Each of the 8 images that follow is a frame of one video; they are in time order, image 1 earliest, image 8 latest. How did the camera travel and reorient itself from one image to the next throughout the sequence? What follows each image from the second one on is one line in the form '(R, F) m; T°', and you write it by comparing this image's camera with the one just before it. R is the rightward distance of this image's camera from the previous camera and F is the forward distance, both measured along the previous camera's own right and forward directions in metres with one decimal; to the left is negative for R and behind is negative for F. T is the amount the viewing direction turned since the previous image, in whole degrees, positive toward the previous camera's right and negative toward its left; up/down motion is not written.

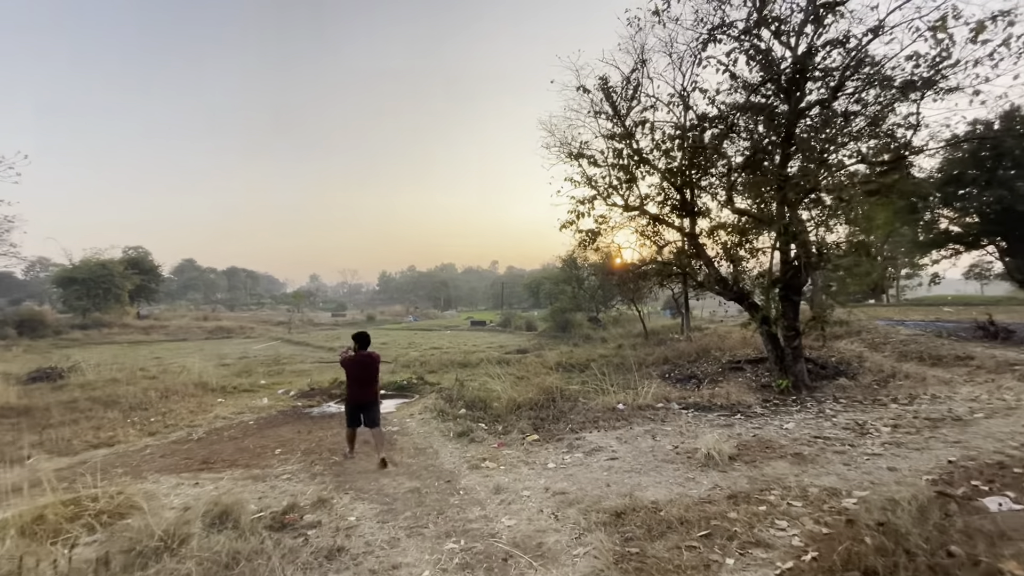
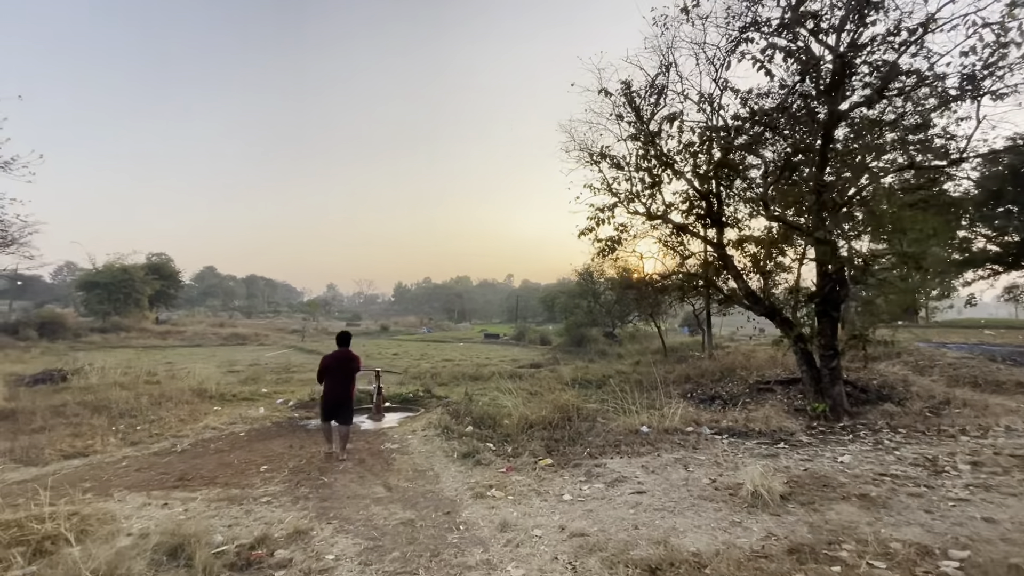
(0.0, +0.7) m; -2°
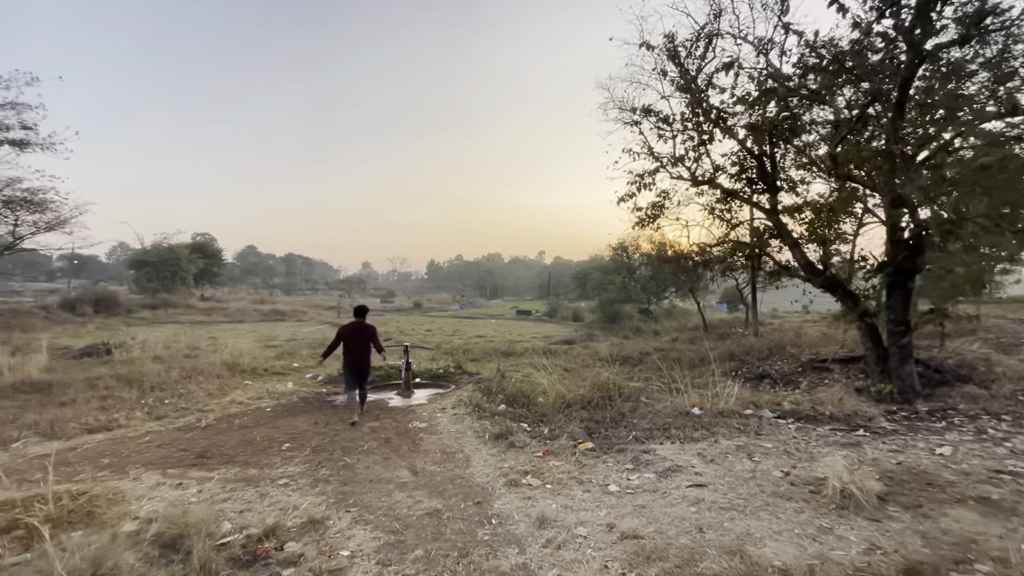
(-0.1, +0.6) m; -4°
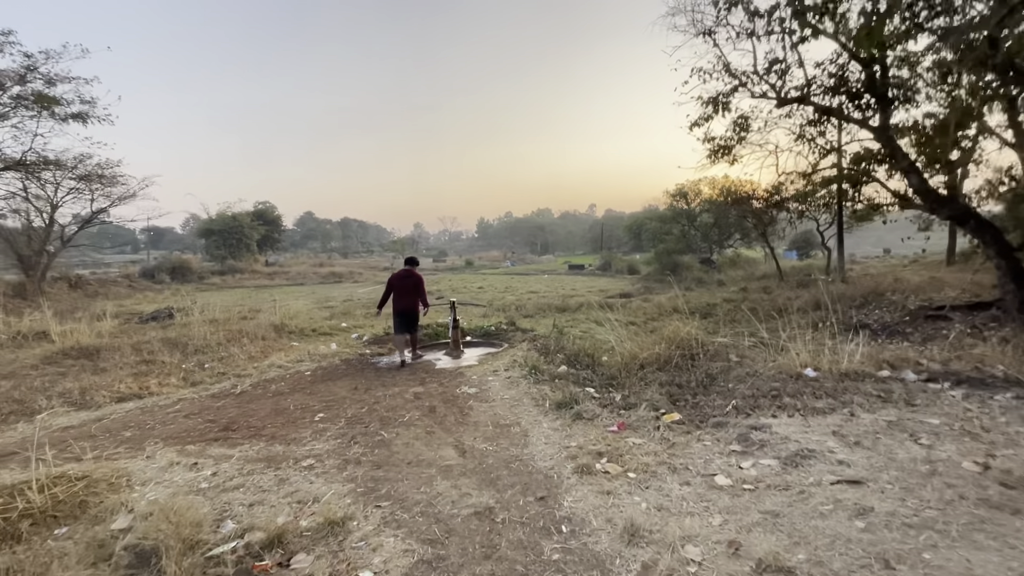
(-0.1, +1.1) m; -6°
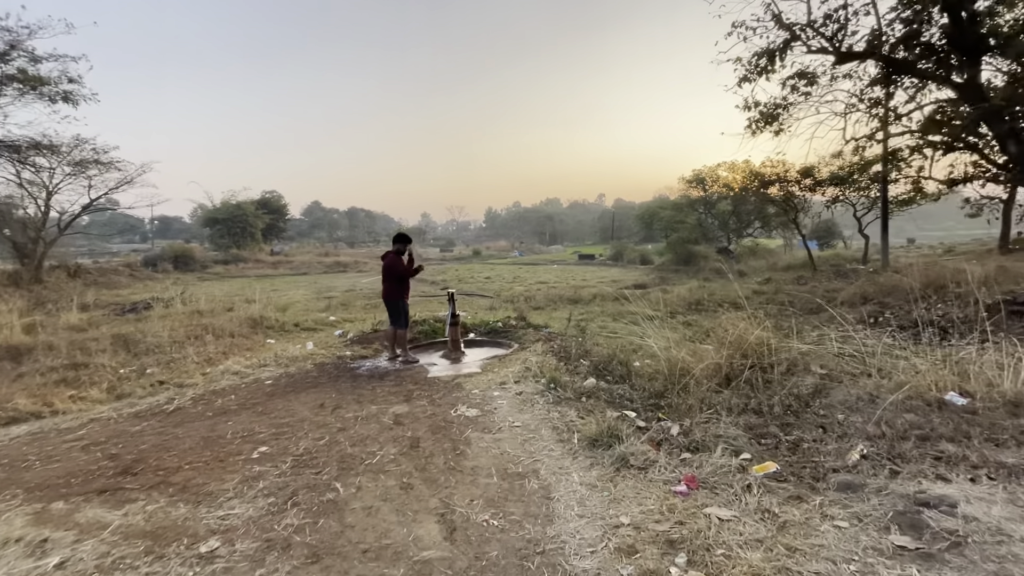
(0.0, +1.5) m; -1°
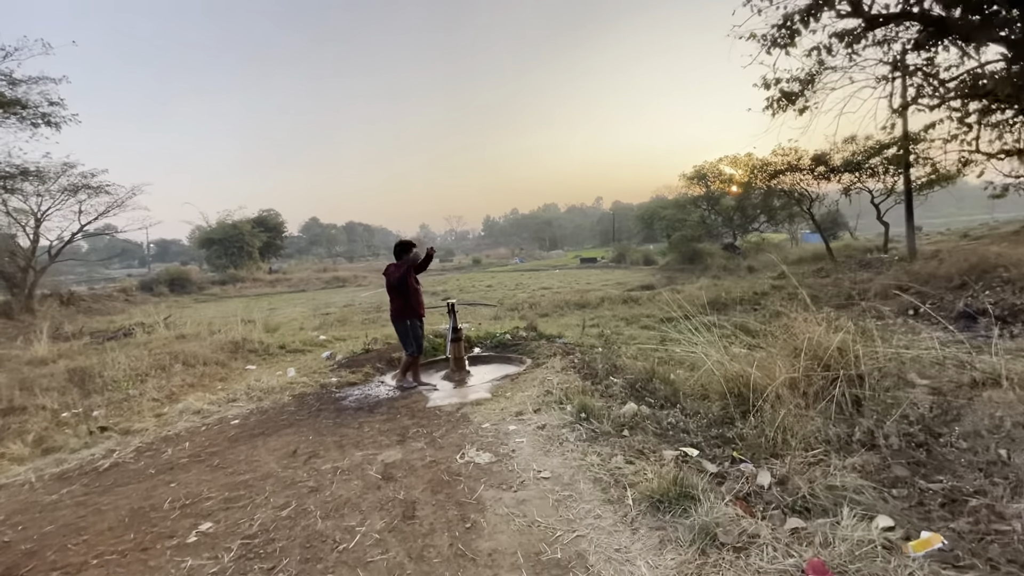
(-0.1, +1.0) m; 0°
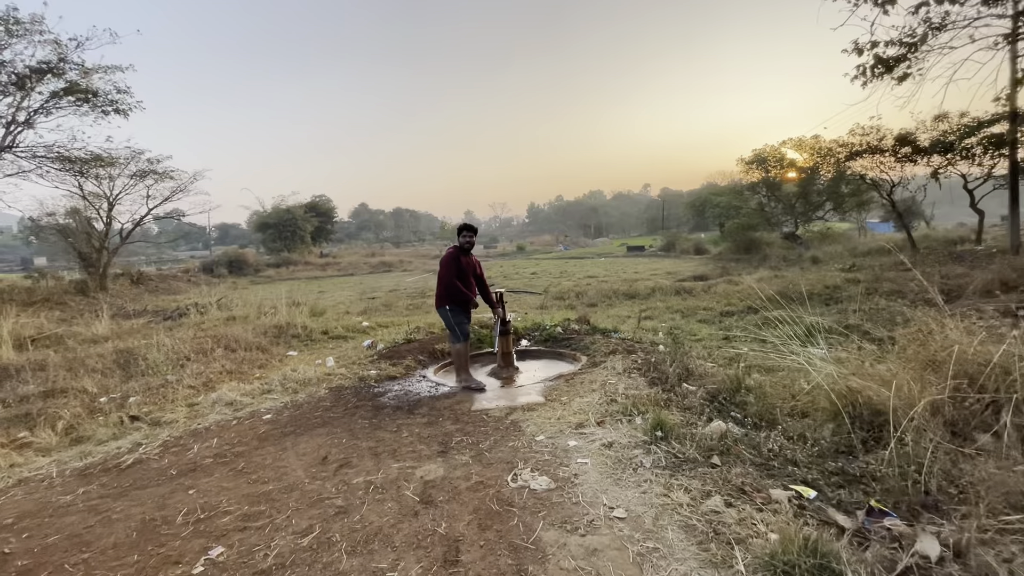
(-0.1, +0.6) m; -5°
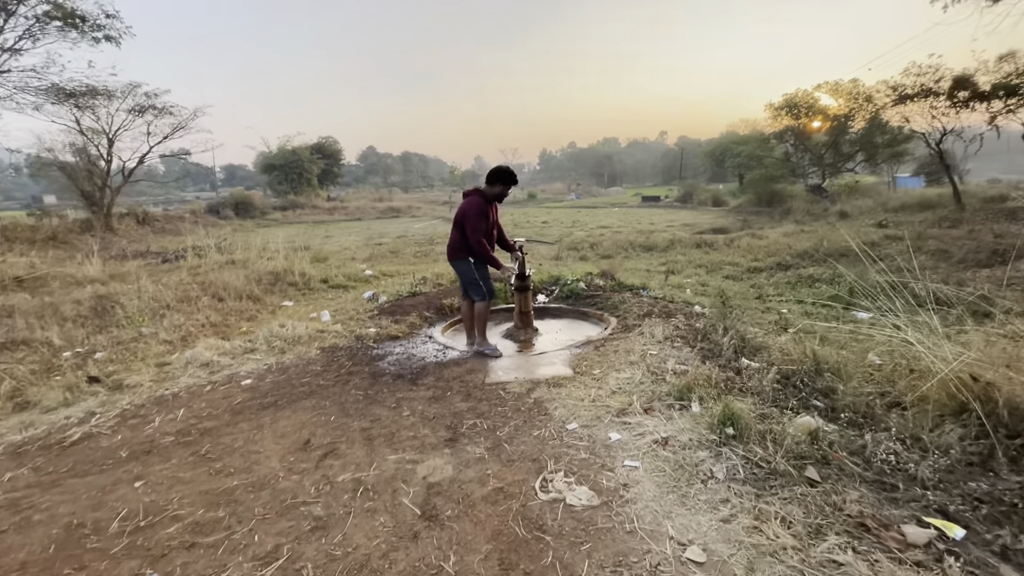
(-0.1, +0.8) m; -1°
